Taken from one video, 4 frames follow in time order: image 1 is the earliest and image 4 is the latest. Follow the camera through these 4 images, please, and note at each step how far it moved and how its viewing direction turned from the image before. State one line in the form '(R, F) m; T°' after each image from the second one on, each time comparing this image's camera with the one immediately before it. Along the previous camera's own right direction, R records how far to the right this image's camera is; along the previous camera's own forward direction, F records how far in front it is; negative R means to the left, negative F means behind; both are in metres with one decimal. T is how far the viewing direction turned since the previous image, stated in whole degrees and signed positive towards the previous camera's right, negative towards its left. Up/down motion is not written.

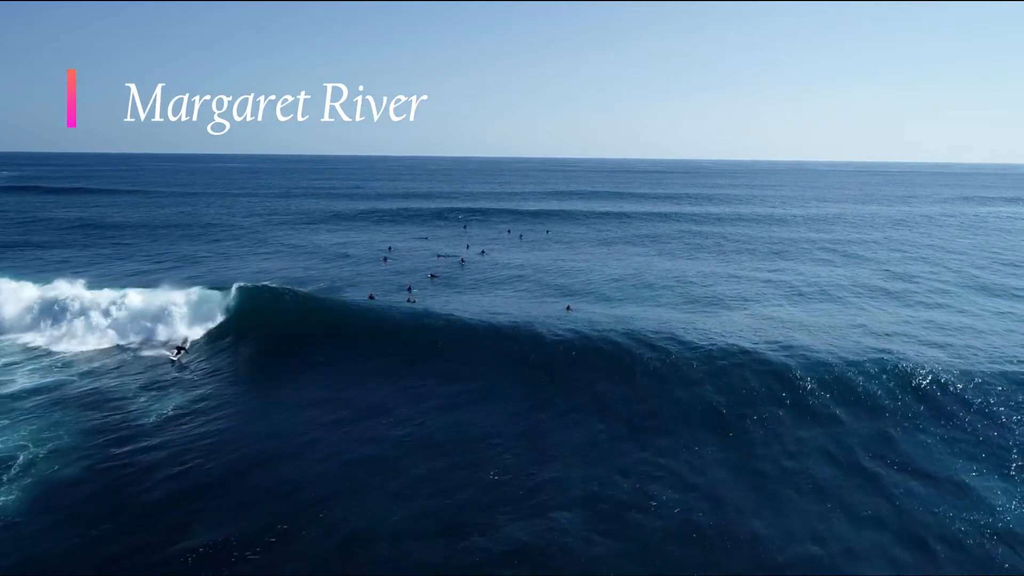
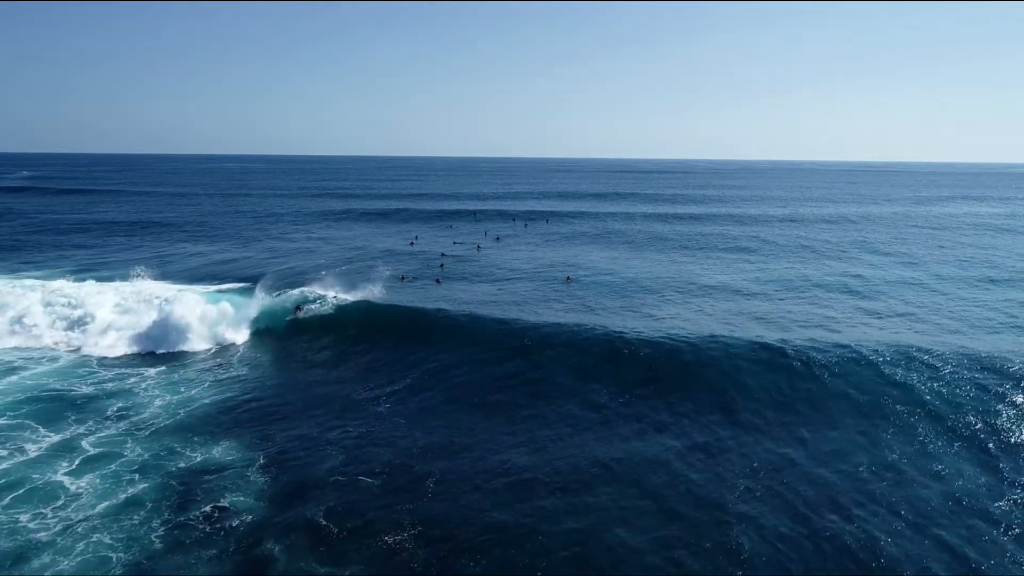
(-0.3, -5.3) m; 0°
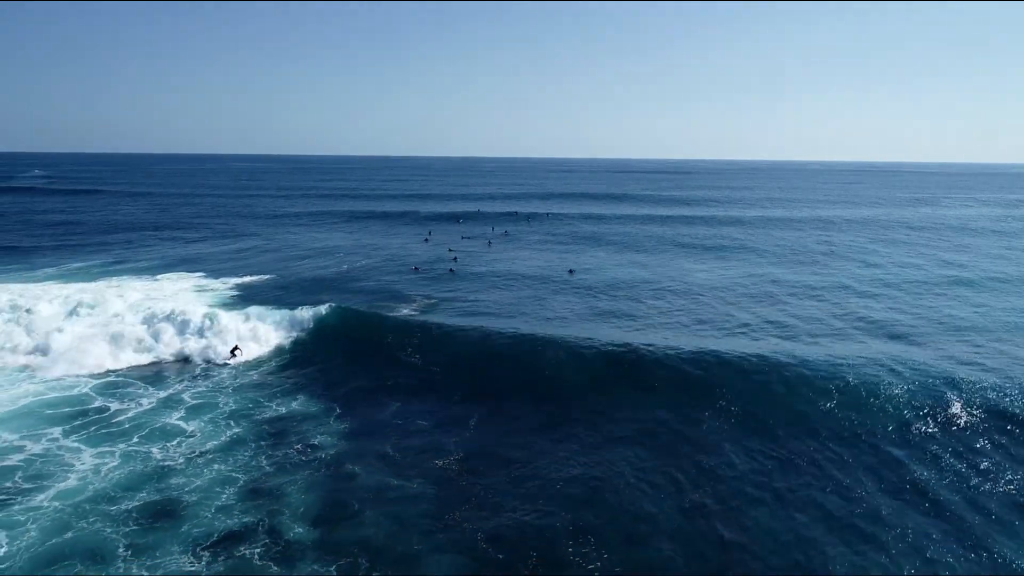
(-0.2, -2.8) m; 0°
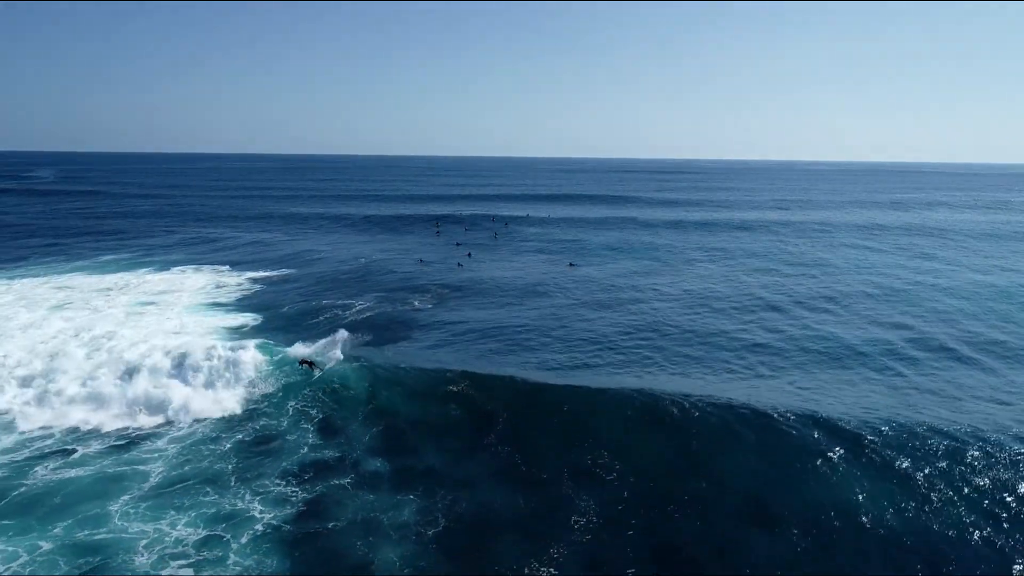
(-0.5, -3.0) m; 0°
